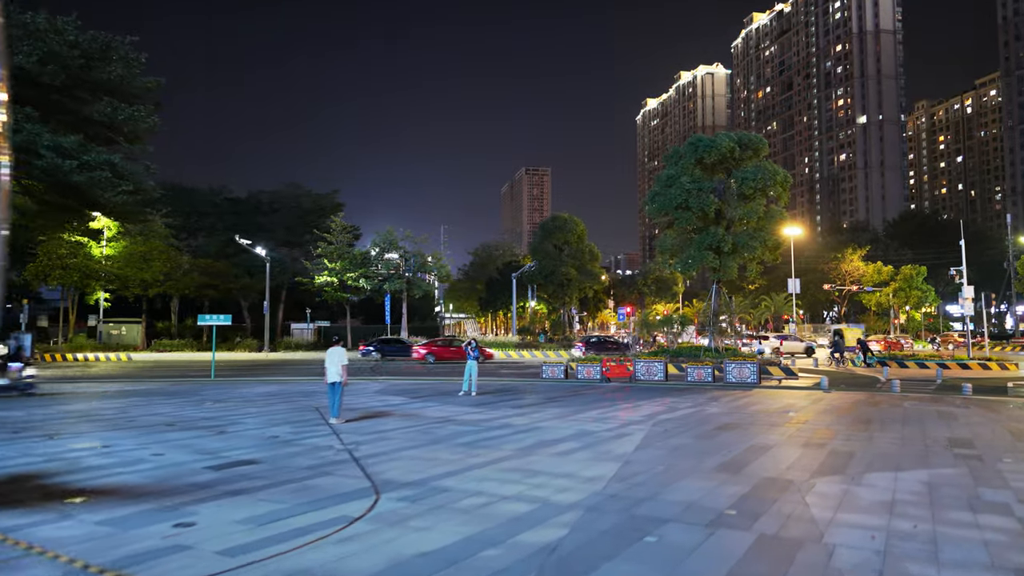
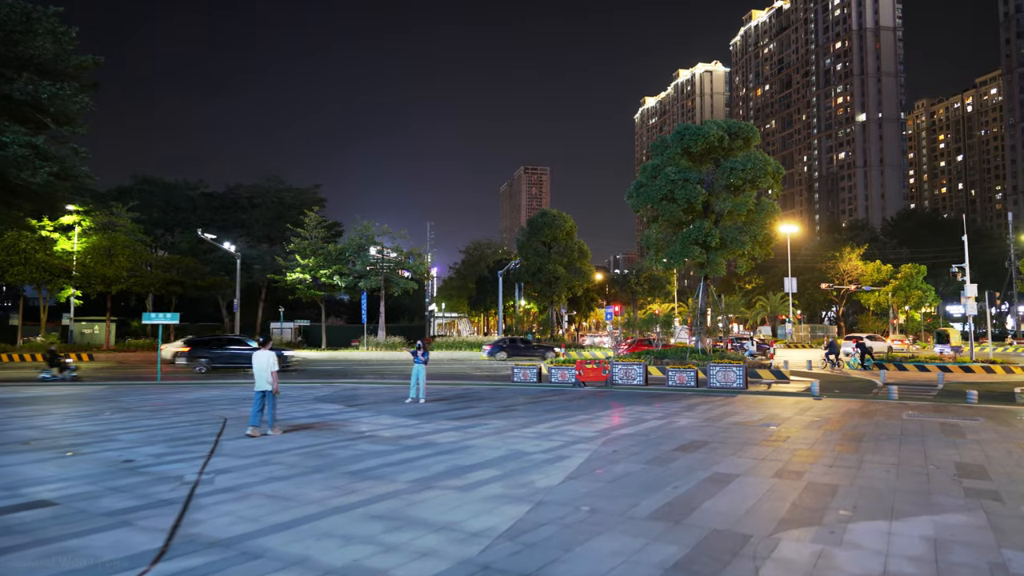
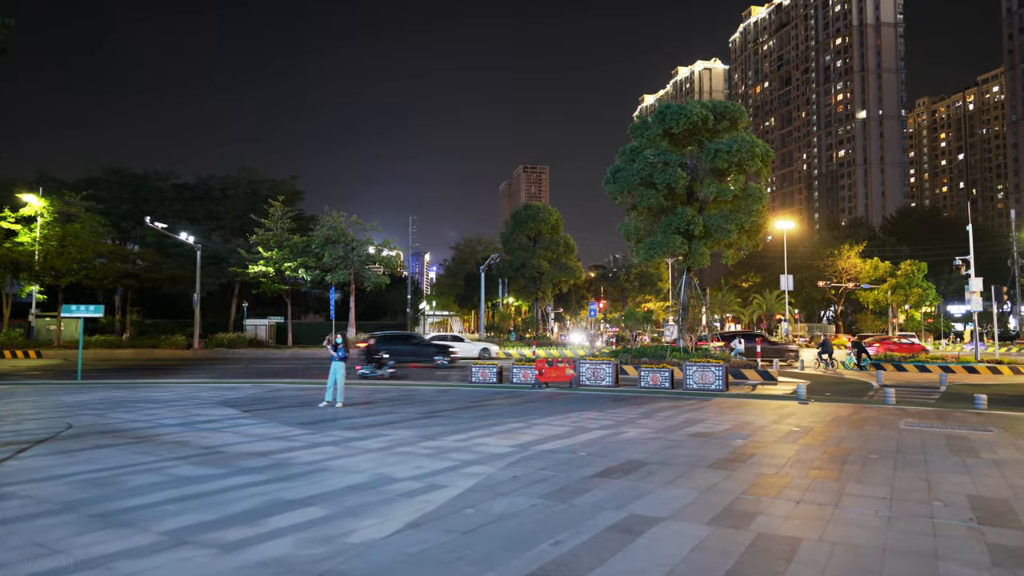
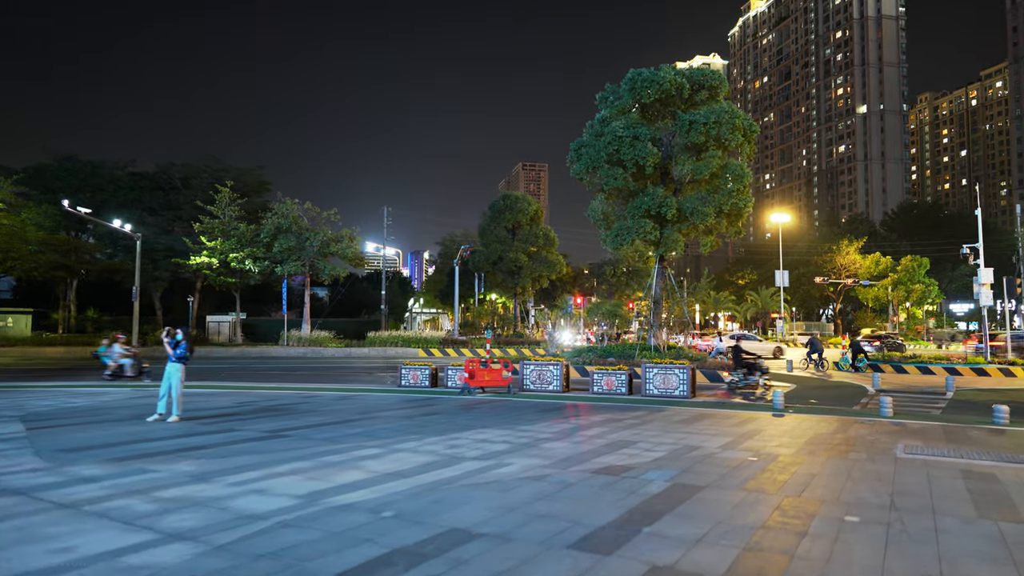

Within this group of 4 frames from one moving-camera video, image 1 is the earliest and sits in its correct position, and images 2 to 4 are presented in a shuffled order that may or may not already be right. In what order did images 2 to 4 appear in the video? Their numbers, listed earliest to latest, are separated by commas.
2, 3, 4
